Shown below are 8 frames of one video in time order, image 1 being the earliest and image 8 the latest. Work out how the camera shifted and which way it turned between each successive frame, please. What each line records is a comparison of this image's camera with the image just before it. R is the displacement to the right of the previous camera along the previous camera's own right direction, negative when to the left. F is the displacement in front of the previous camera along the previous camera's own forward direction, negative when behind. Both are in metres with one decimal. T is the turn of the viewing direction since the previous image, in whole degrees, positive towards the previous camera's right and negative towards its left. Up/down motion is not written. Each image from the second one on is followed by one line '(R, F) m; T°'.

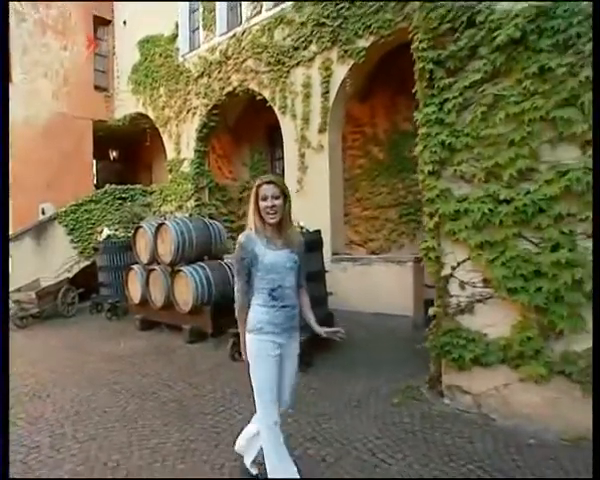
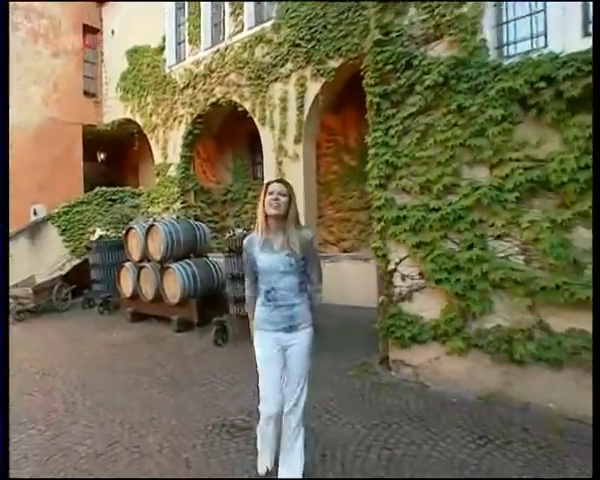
(+0.1, -0.8) m; +2°
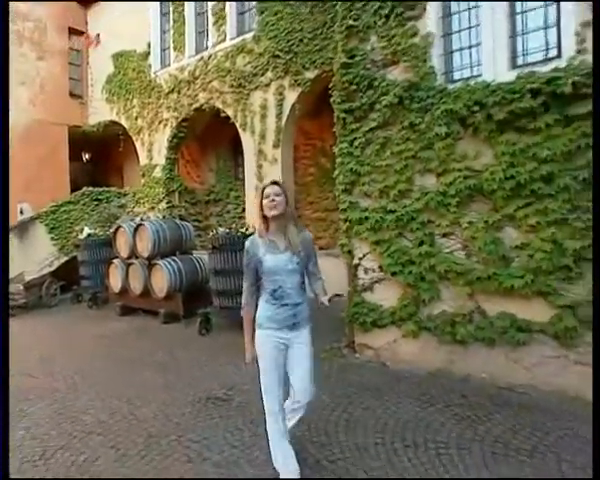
(+0.1, -0.6) m; +2°
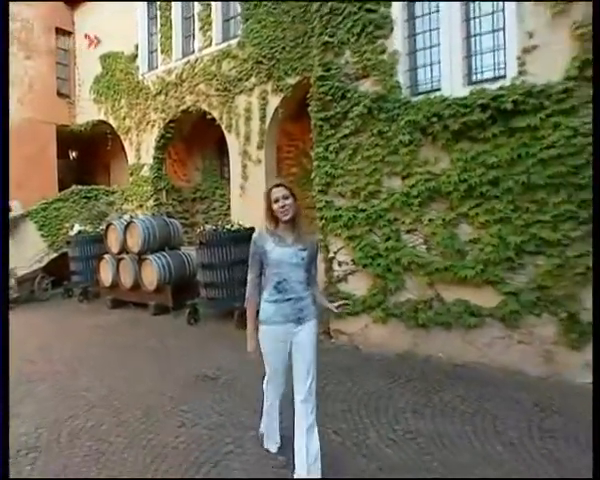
(+0.1, -0.5) m; +2°
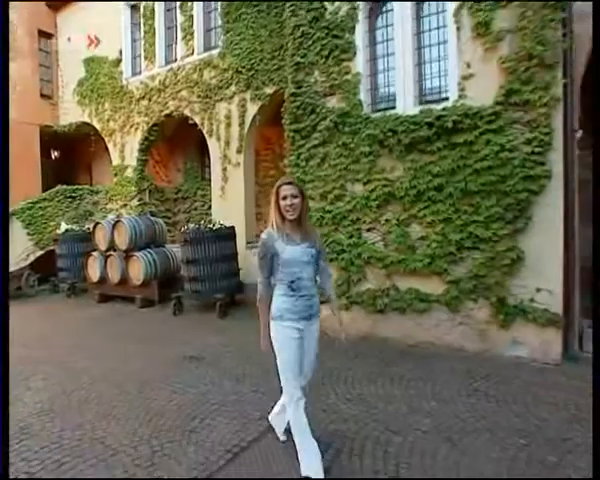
(+0.1, -0.7) m; +3°
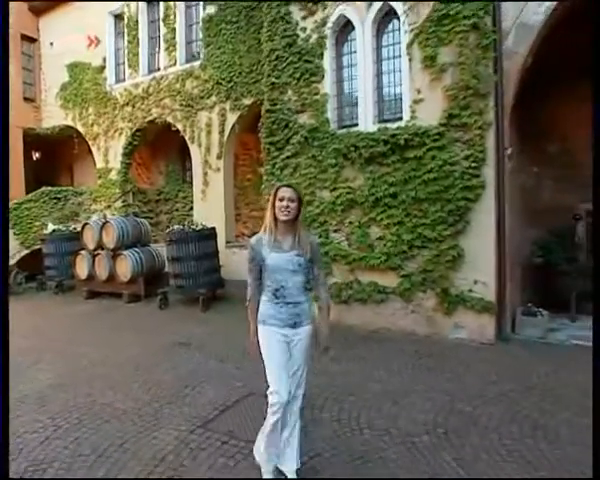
(0.0, -0.8) m; +3°
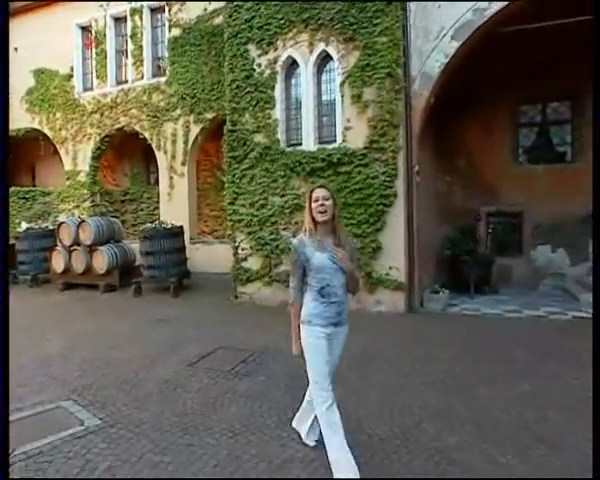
(0.0, -1.6) m; +6°
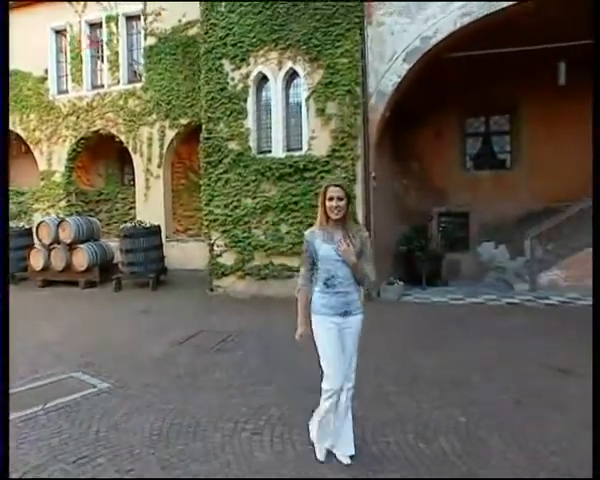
(0.0, -0.9) m; +4°
